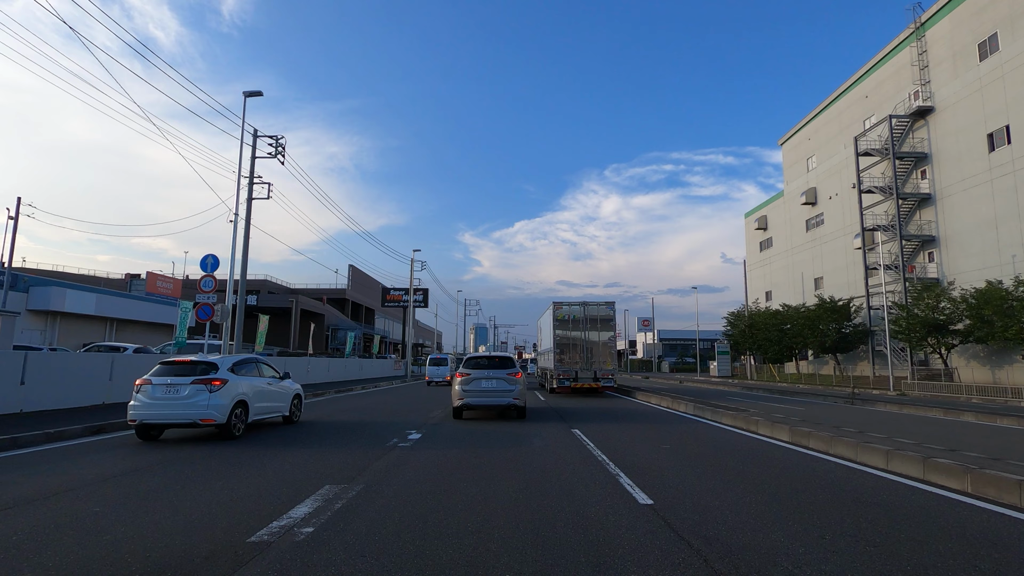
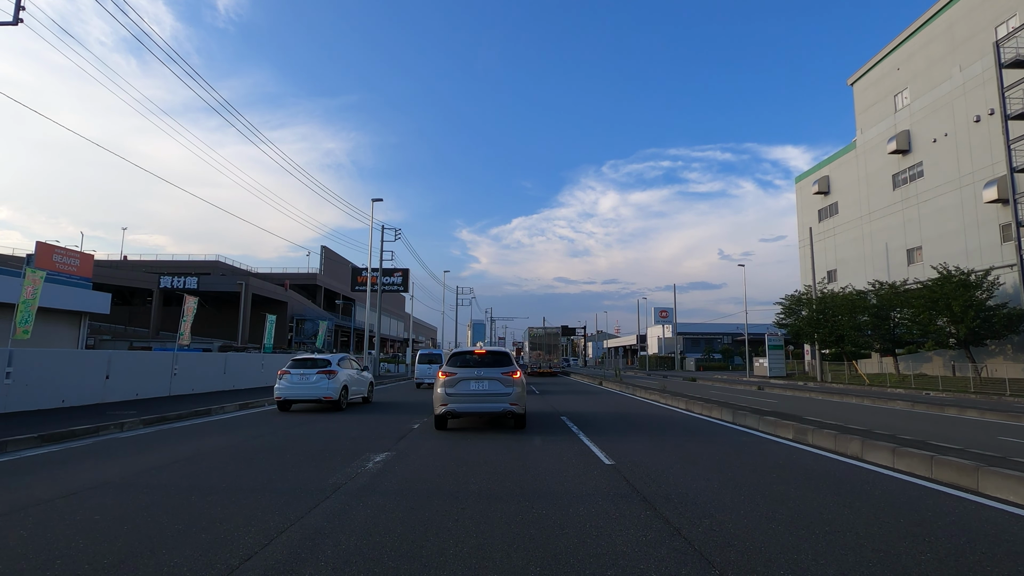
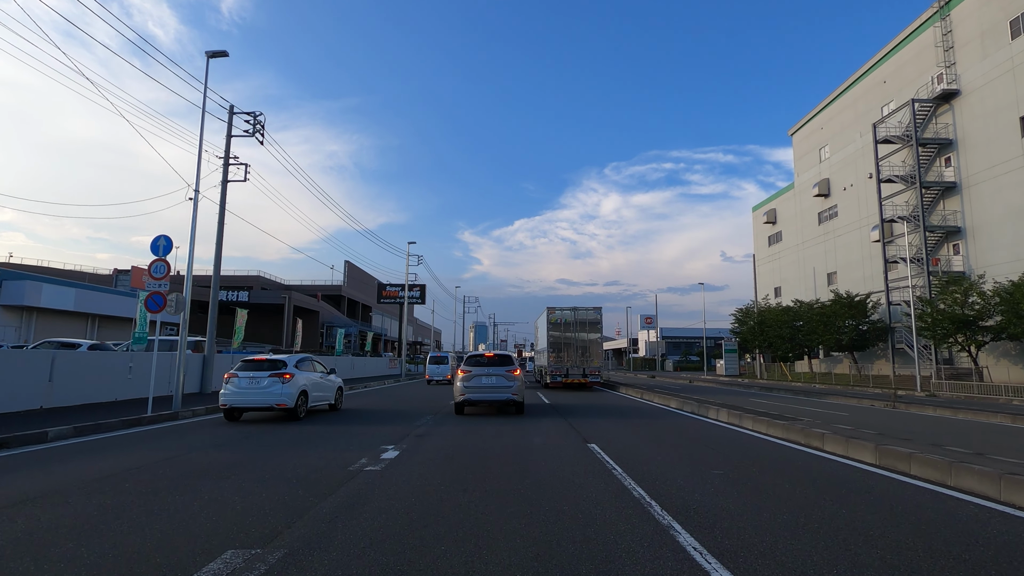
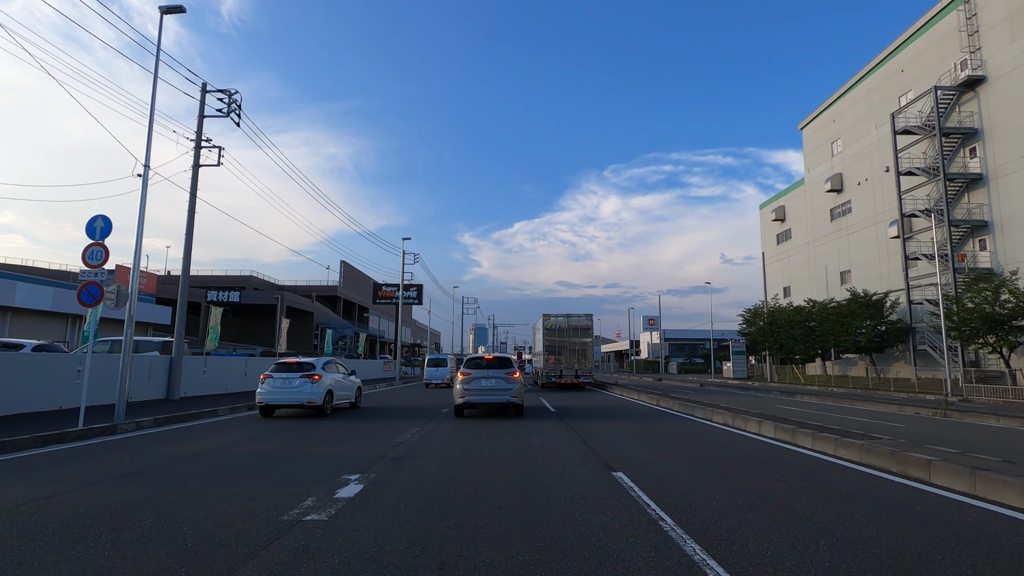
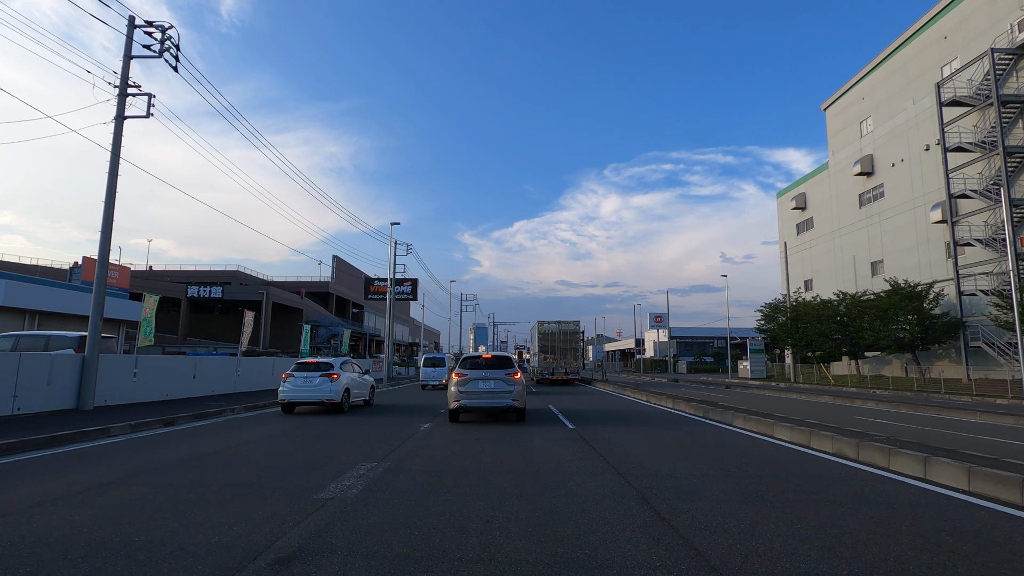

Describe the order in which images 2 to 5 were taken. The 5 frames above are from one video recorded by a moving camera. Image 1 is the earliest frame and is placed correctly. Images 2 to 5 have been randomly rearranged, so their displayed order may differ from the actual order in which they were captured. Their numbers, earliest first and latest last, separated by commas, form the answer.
3, 4, 5, 2
